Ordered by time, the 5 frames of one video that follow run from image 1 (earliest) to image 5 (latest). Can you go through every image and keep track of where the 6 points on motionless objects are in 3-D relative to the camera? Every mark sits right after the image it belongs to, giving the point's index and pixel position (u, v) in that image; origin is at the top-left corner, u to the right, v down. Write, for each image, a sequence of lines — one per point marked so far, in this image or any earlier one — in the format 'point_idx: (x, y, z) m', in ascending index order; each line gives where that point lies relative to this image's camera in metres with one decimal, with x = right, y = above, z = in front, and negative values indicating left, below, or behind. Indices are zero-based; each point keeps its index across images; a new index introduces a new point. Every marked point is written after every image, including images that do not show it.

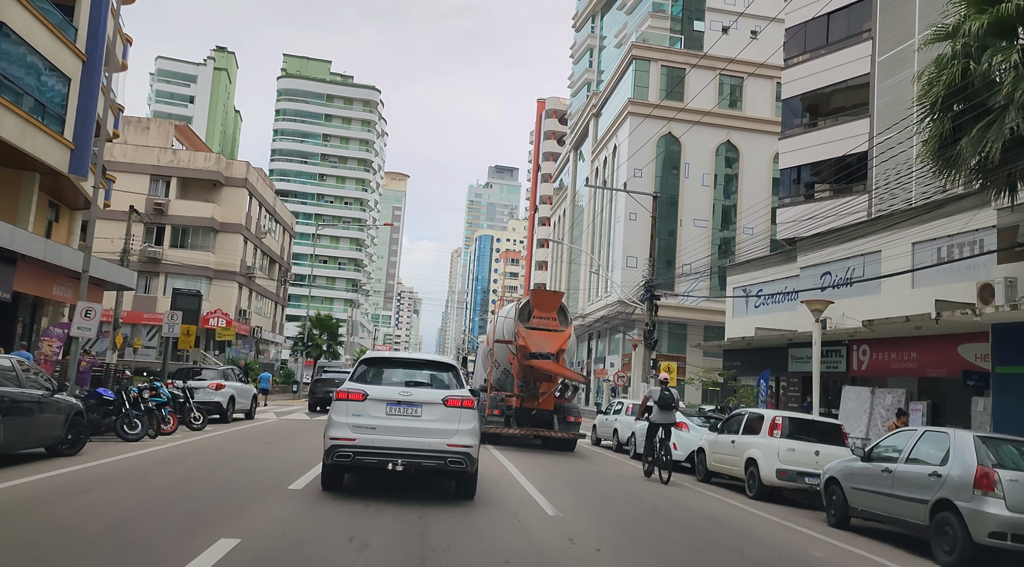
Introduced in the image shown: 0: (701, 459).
0: (+3.5, -3.3, +14.2) m
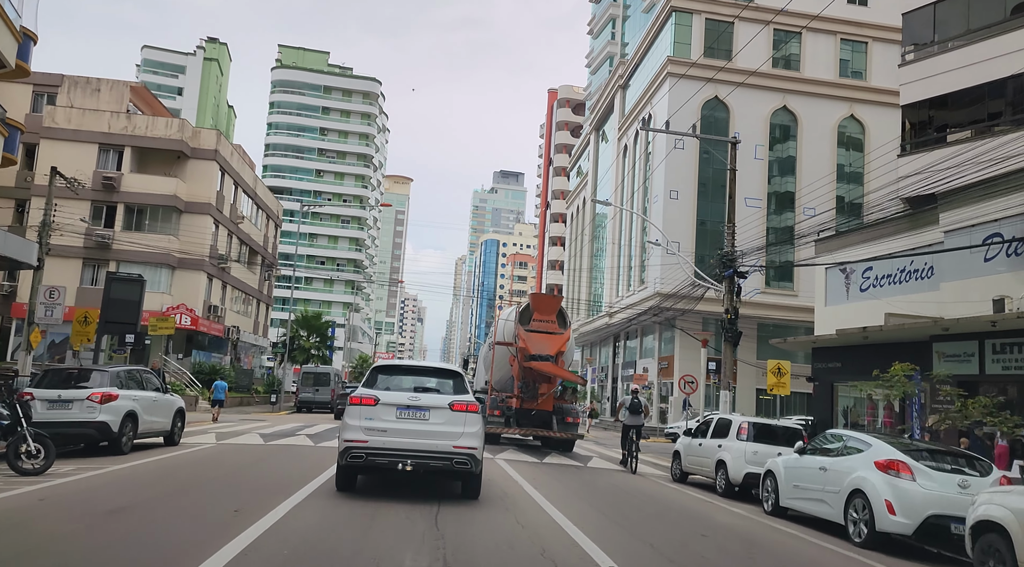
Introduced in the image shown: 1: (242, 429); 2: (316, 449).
0: (+4.4, -2.4, +7.0) m
1: (-7.0, -3.8, +19.9) m
2: (-4.3, -3.5, +16.8) m
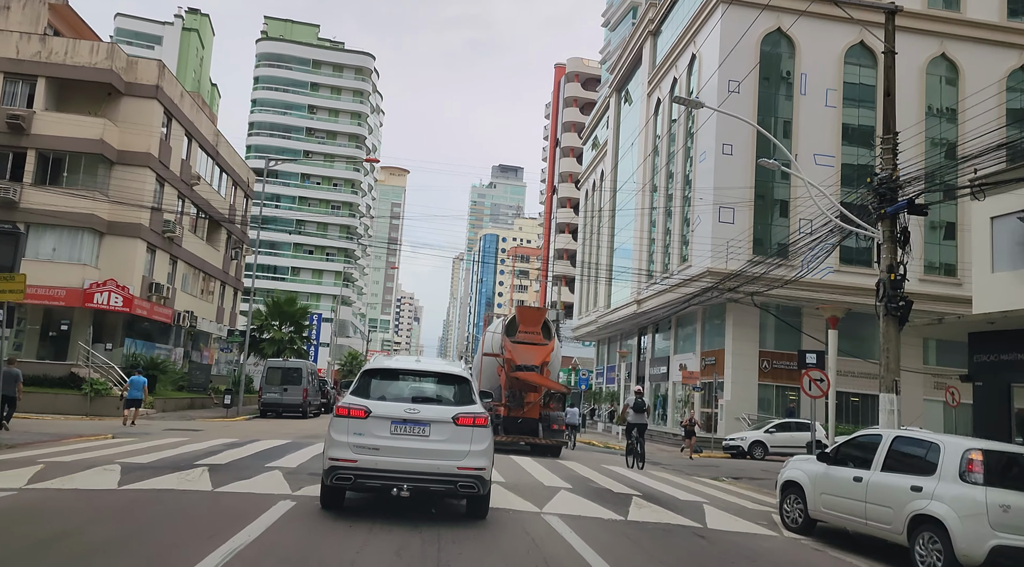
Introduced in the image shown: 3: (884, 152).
0: (+5.1, -1.4, -0.4) m
1: (-6.3, -2.8, +12.4) m
2: (-3.6, -2.5, +9.3) m
3: (+6.8, +2.4, +13.8) m
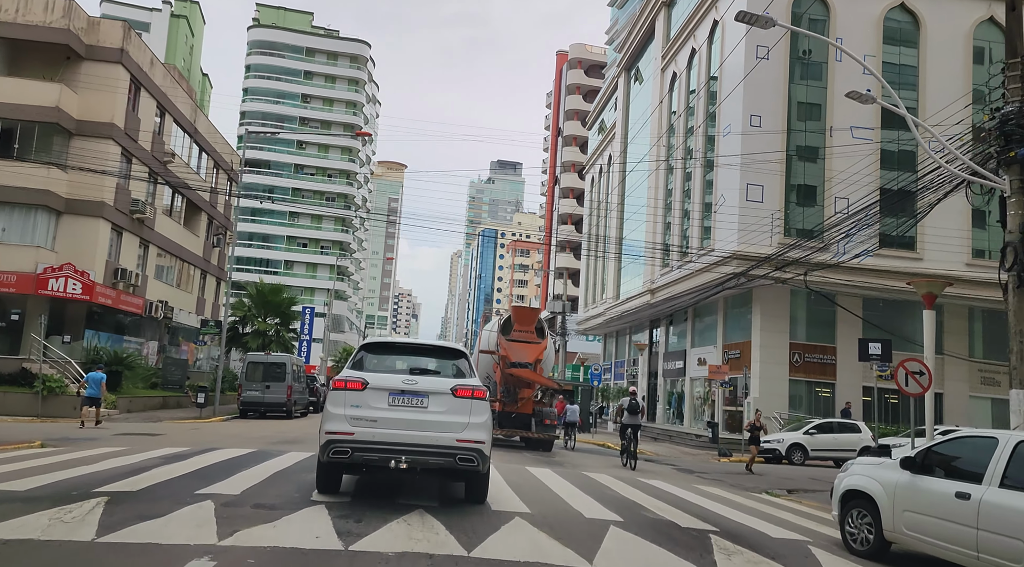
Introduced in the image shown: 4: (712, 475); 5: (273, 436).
0: (+5.4, -0.9, -3.4) m
1: (-6.0, -2.3, +9.3) m
2: (-3.3, -2.0, +6.3) m
3: (+7.1, +2.9, +10.8) m
4: (+4.7, -4.6, +18.2) m
5: (-5.6, -3.5, +17.7) m
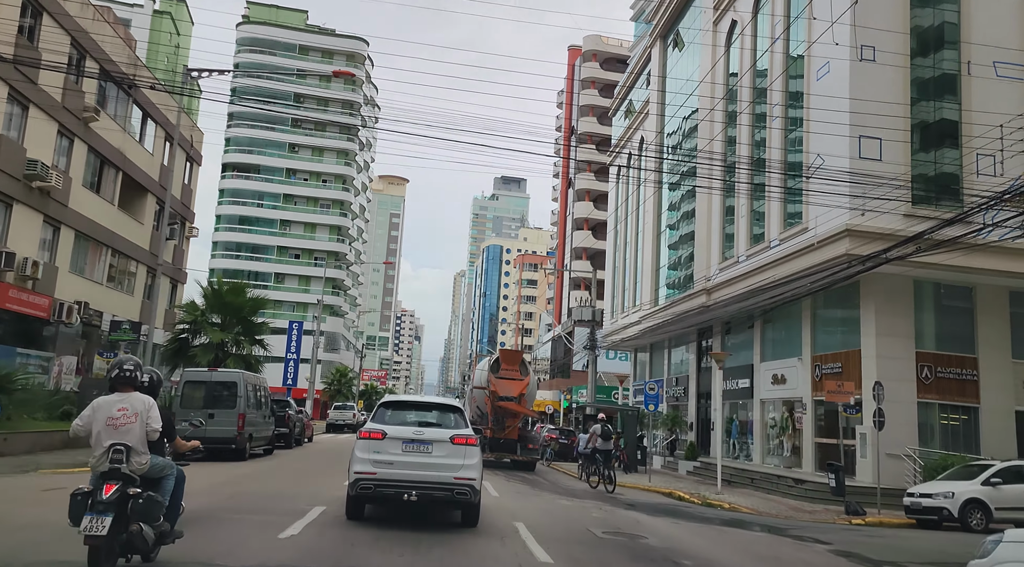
0: (+6.3, +0.2, -11.0) m
1: (-5.1, -1.5, +1.8) m
2: (-2.4, -1.2, -1.3) m
3: (+7.9, +3.7, +3.3) m
4: (+5.6, -4.0, +10.5) m
5: (-4.7, -3.0, +10.1) m
